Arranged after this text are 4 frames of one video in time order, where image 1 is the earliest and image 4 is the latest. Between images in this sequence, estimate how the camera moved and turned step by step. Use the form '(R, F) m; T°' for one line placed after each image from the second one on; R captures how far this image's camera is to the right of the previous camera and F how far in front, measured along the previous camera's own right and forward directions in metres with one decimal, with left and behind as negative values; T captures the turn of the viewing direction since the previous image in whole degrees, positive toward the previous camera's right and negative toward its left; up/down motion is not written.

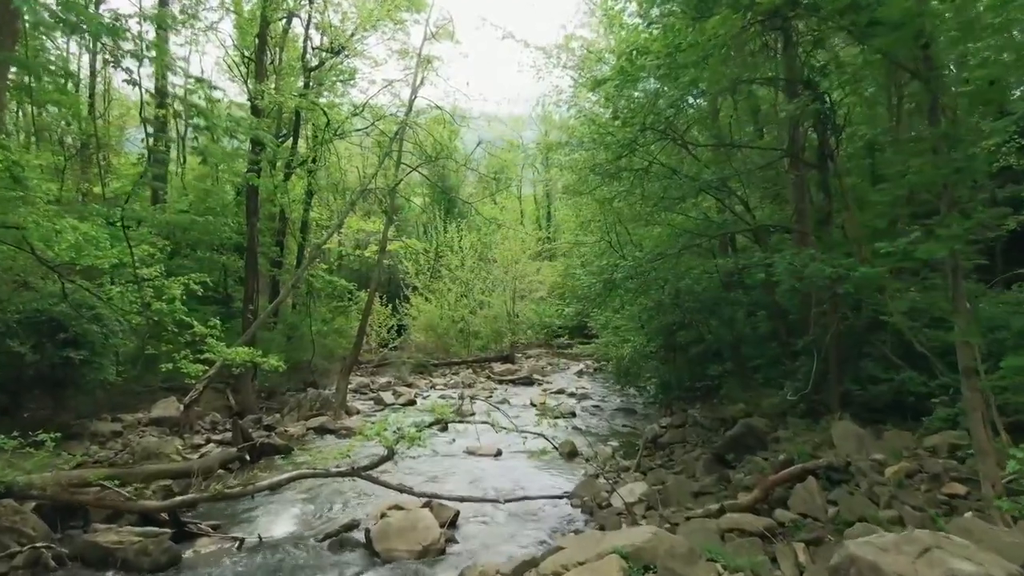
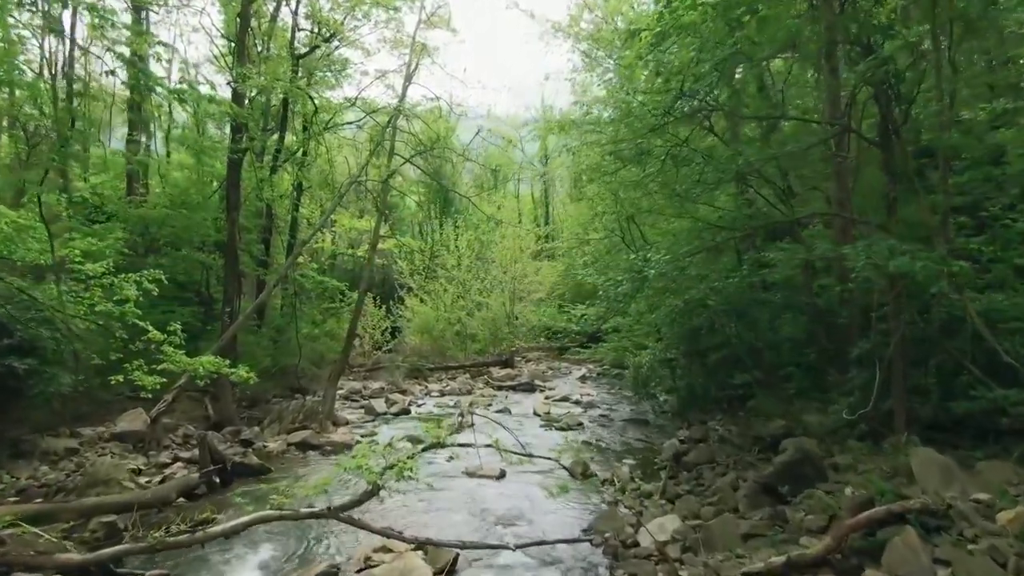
(-0.1, +1.2) m; 0°
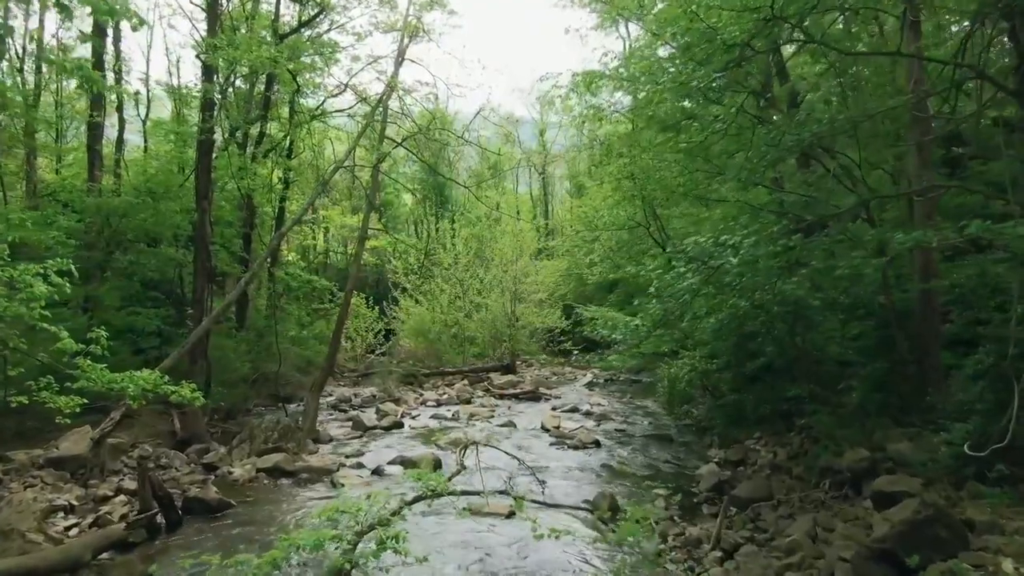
(-0.2, +1.7) m; 0°
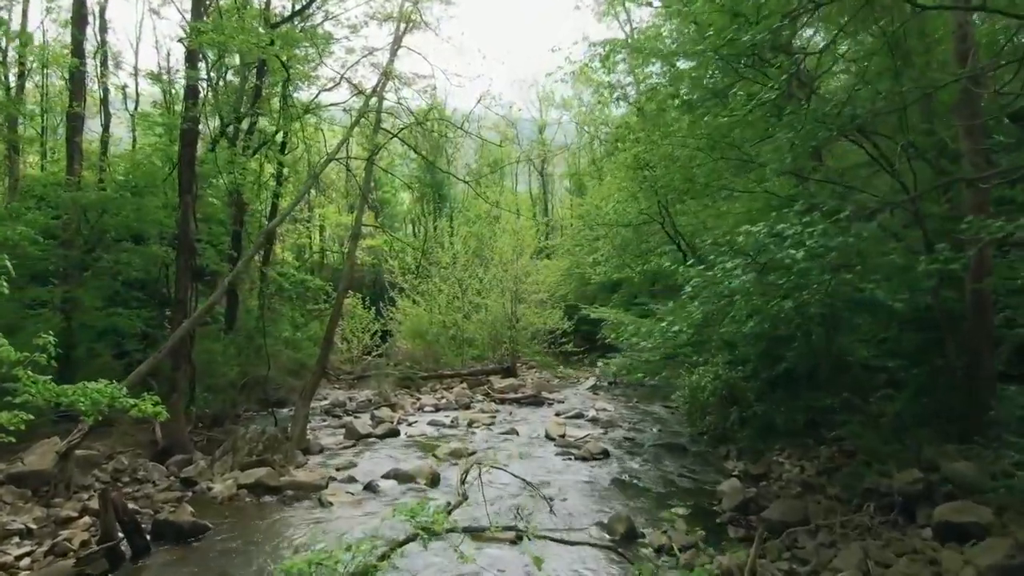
(-0.1, +0.8) m; 0°
